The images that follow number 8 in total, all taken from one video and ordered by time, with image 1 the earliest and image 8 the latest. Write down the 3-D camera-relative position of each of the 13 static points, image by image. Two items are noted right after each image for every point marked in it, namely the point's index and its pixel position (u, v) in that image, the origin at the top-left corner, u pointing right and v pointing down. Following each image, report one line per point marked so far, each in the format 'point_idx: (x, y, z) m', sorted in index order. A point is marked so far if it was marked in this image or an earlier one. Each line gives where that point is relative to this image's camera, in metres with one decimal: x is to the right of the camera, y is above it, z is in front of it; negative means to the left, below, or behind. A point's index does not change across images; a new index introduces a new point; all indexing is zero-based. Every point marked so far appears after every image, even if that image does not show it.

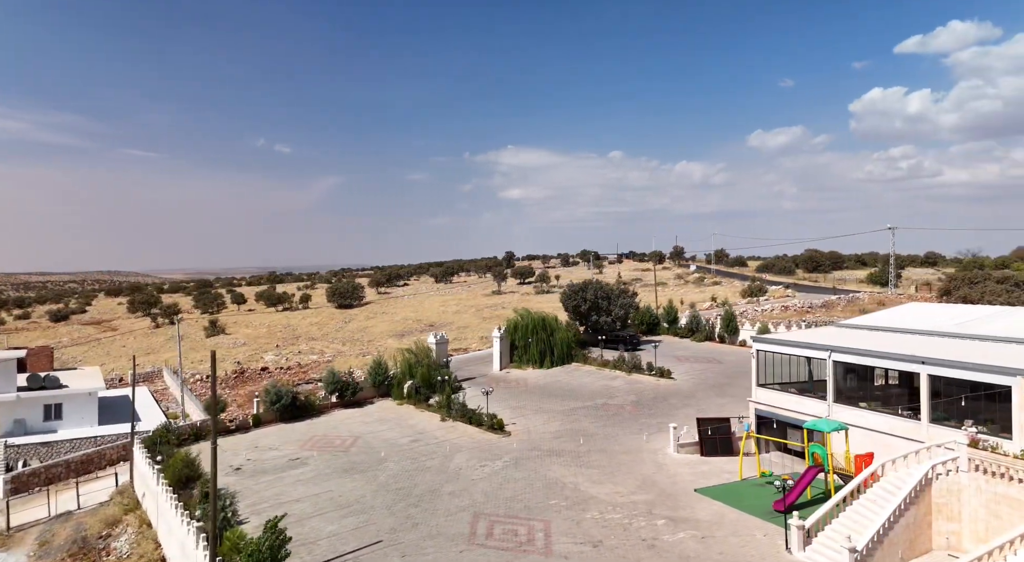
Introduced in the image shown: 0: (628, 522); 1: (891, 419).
0: (+3.2, -6.6, +17.9) m
1: (+11.5, -4.2, +19.8) m
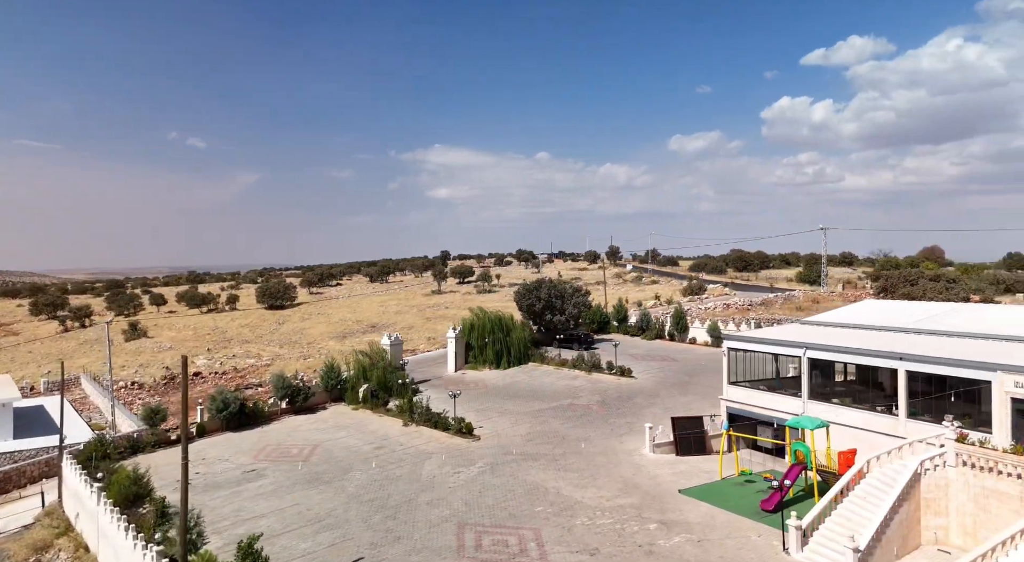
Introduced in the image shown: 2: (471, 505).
0: (+2.9, -6.6, +17.3) m
1: (+10.9, -4.1, +20.1) m
2: (-1.2, -6.6, +19.3) m
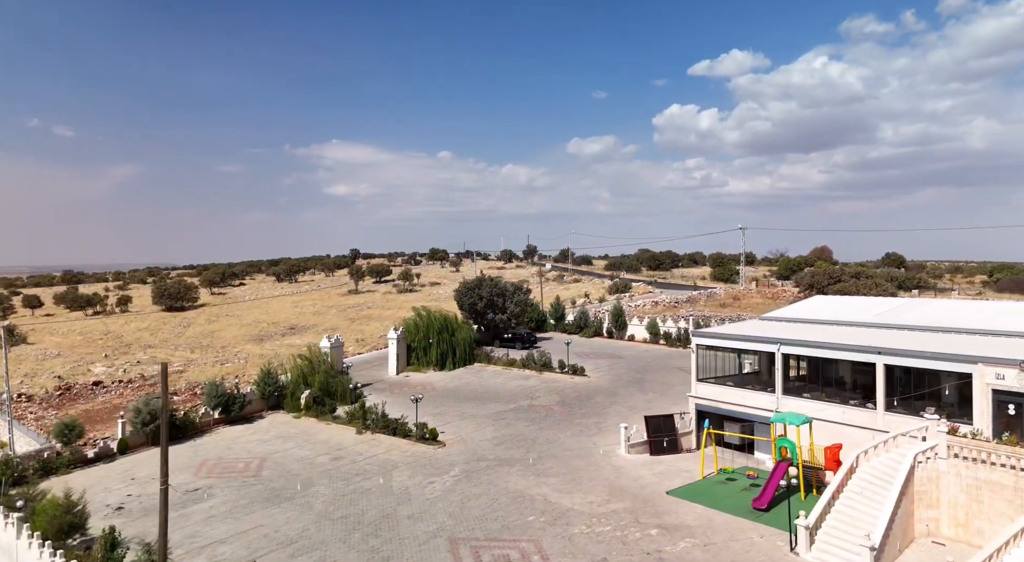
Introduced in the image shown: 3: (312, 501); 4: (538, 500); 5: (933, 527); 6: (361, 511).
0: (+2.8, -6.5, +16.6) m
1: (+10.4, -4.0, +20.4) m
2: (-1.5, -6.5, +18.0) m
3: (-6.1, -6.7, +19.9) m
4: (+0.8, -6.4, +19.1) m
5: (+10.6, -6.2, +16.5) m
6: (-4.3, -6.6, +18.8) m
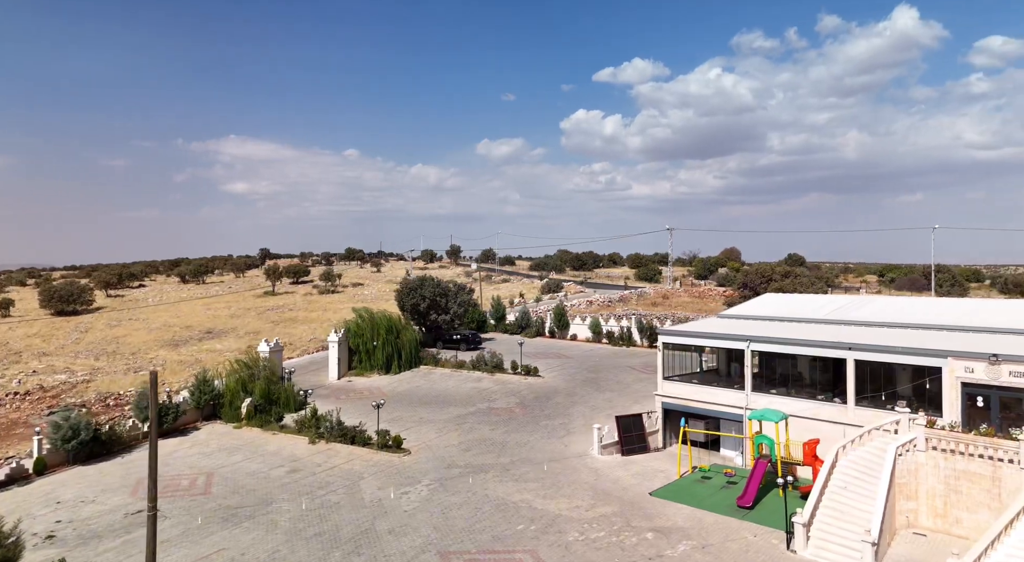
0: (+2.6, -6.4, +16.2) m
1: (+9.7, -3.9, +20.9) m
2: (-1.8, -6.5, +17.0) m
3: (-6.6, -6.6, +18.3) m
4: (+0.3, -6.4, +18.4) m
5: (+10.4, -6.2, +17.0) m
6: (-4.7, -6.6, +17.5) m
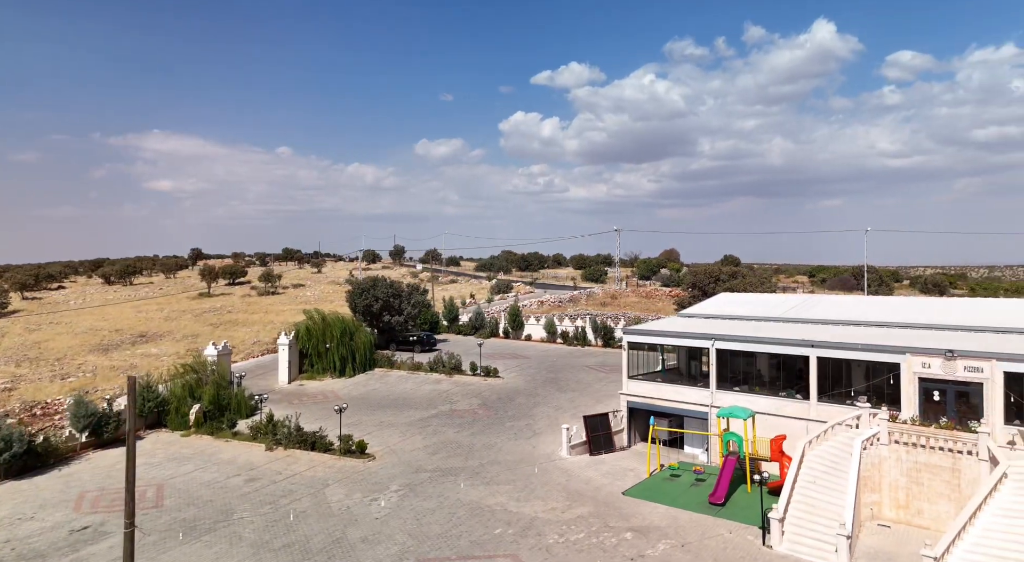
0: (+2.1, -6.4, +16.1) m
1: (+8.7, -3.9, +21.4) m
2: (-2.4, -6.5, +16.5) m
3: (-7.2, -6.6, +17.4) m
4: (-0.4, -6.4, +18.1) m
5: (+9.8, -6.2, +17.6) m
6: (-5.3, -6.6, +16.7) m
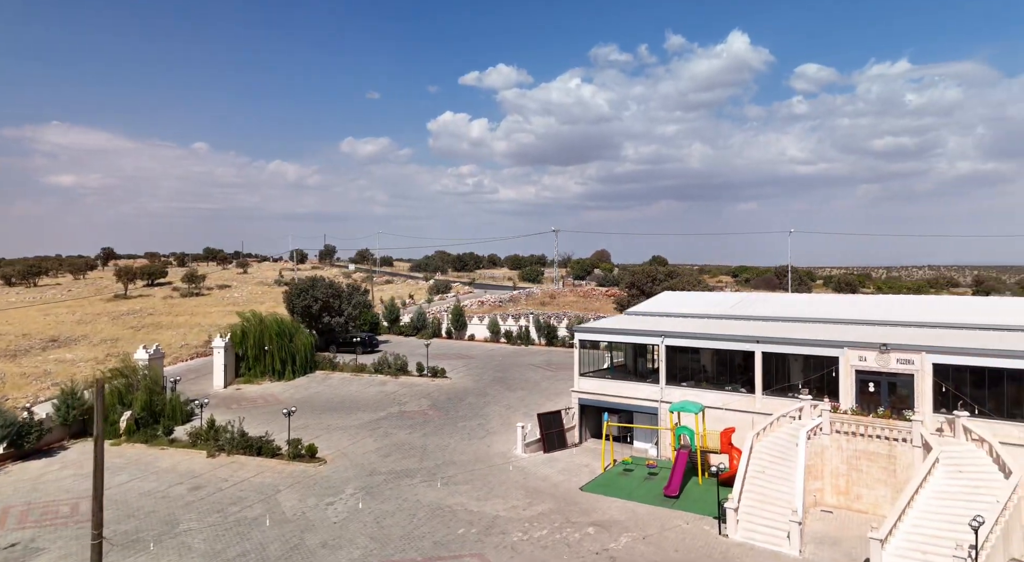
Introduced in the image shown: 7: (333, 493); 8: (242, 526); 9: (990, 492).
0: (+1.2, -6.4, +16.2) m
1: (+7.2, -3.9, +22.2) m
2: (-3.3, -6.4, +16.2) m
3: (-8.2, -6.6, +16.6) m
4: (-1.5, -6.3, +18.0) m
5: (+8.7, -6.1, +18.6) m
6: (-6.2, -6.5, +16.1) m
7: (-5.3, -6.3, +19.4) m
8: (-7.1, -6.5, +17.2) m
9: (+11.4, -5.0, +15.5) m
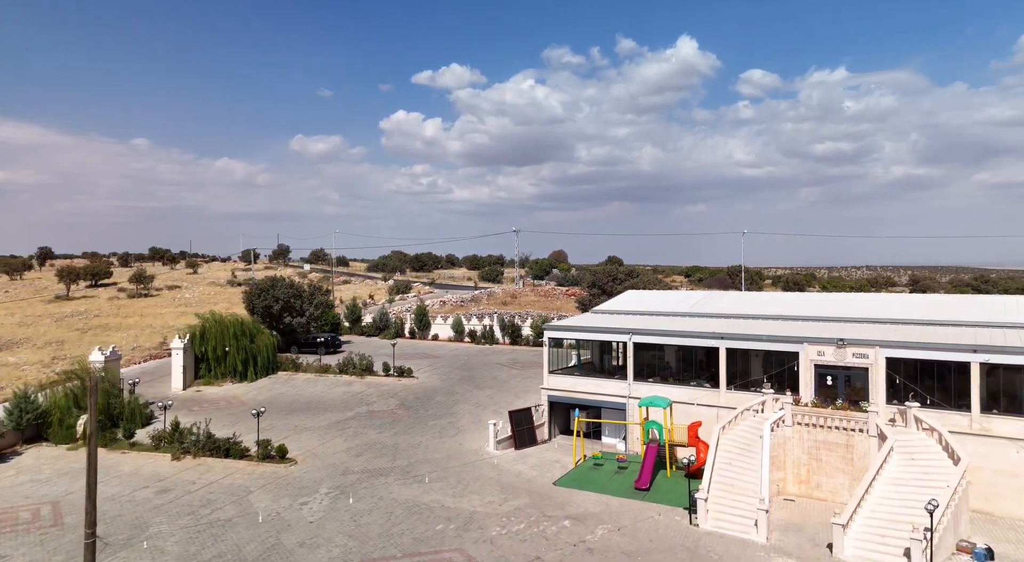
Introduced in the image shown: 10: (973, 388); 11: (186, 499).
0: (+0.7, -6.3, +16.6) m
1: (+6.3, -3.8, +22.9) m
2: (-3.8, -6.4, +16.3) m
3: (-8.8, -6.6, +16.3) m
4: (-2.1, -6.3, +18.1) m
5: (+8.0, -6.1, +19.4) m
6: (-6.8, -6.5, +16.0) m
7: (-6.1, -6.3, +19.3) m
8: (-7.7, -6.5, +17.0) m
9: (+10.8, -5.0, +16.5) m
10: (+13.0, -3.0, +18.5) m
11: (-9.6, -6.4, +19.2) m
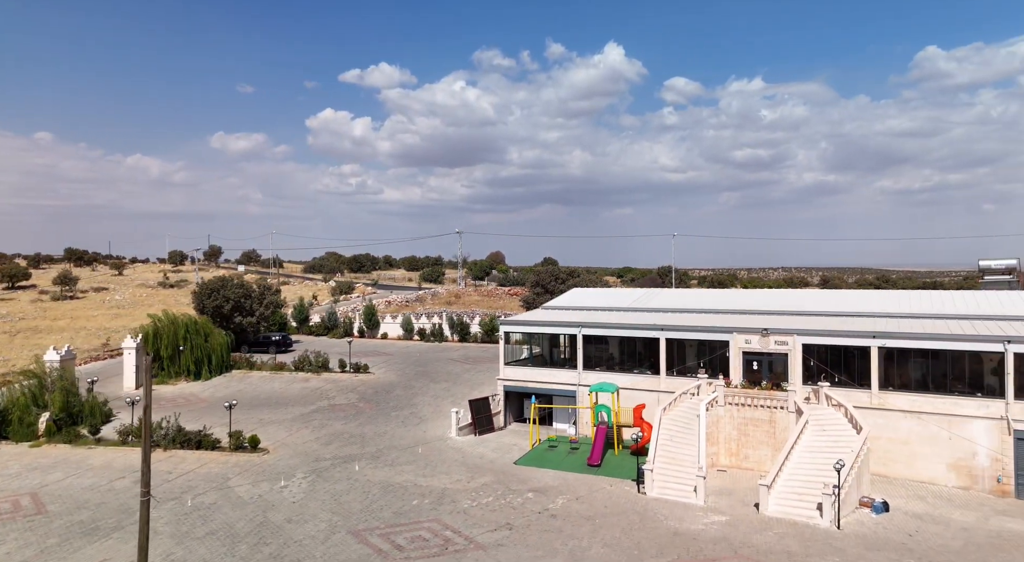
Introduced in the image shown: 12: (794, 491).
0: (-0.2, -6.2, +18.5) m
1: (+4.8, -3.7, +25.4) m
2: (-4.6, -6.3, +17.7) m
3: (-9.5, -6.5, +17.3) m
4: (-3.1, -6.2, +19.7) m
5: (+6.8, -6.0, +22.0) m
6: (-7.5, -6.4, +17.2) m
7: (-7.2, -6.2, +20.6) m
8: (-8.6, -6.4, +18.1) m
9: (+9.9, -4.9, +19.4) m
10: (+11.9, -2.9, +21.6) m
11: (-10.7, -6.4, +20.1) m
12: (+7.9, -5.9, +18.3) m
